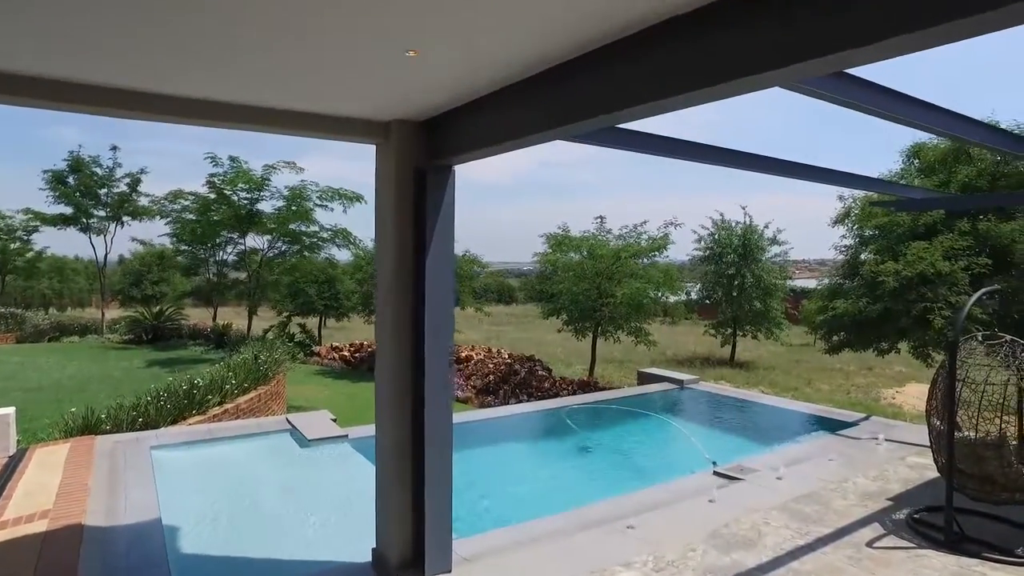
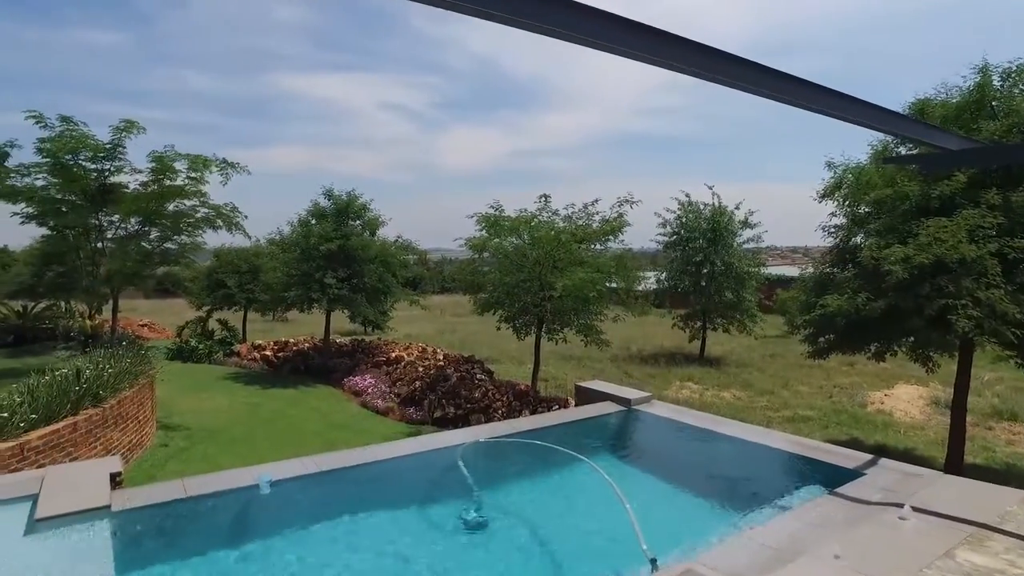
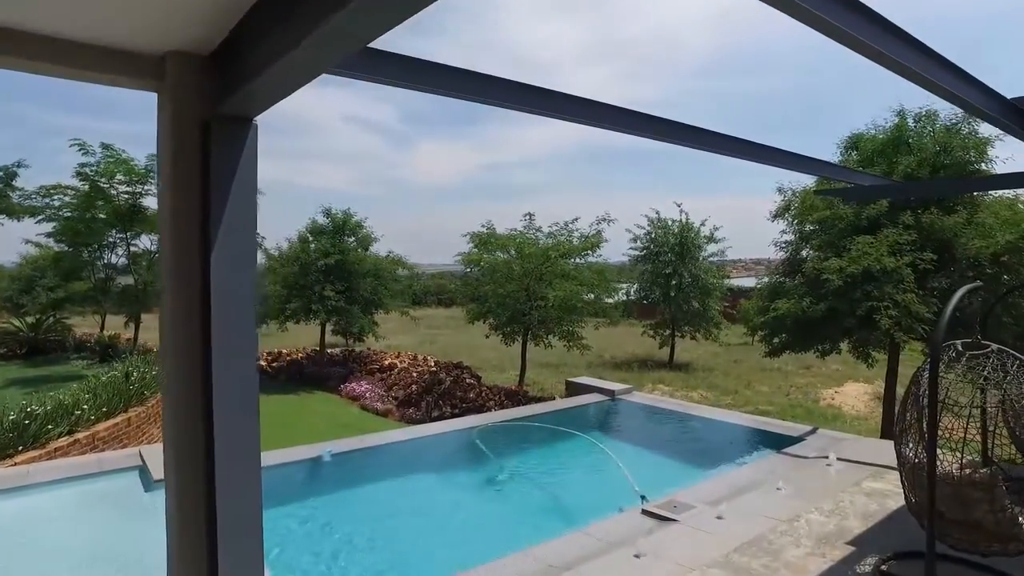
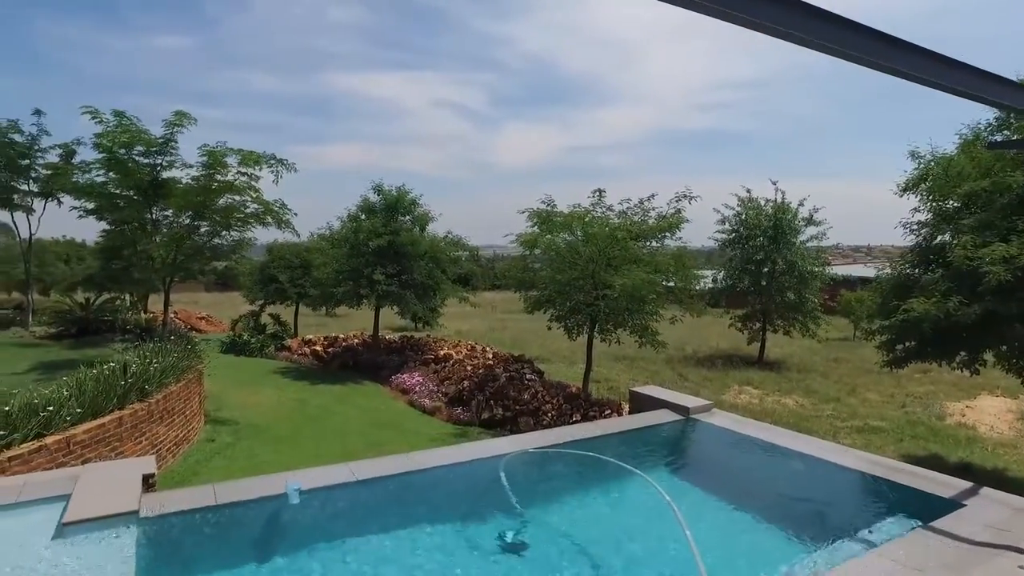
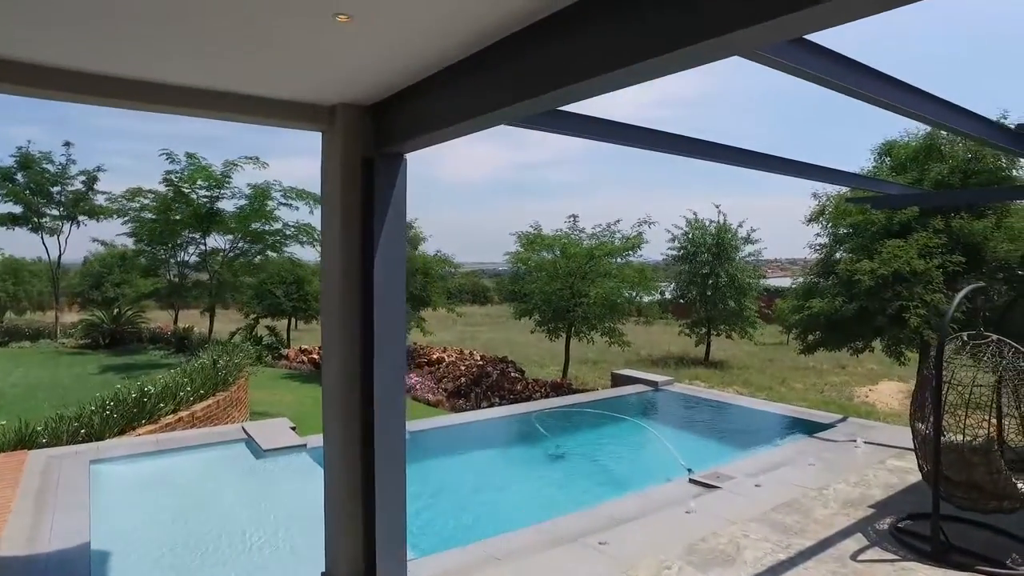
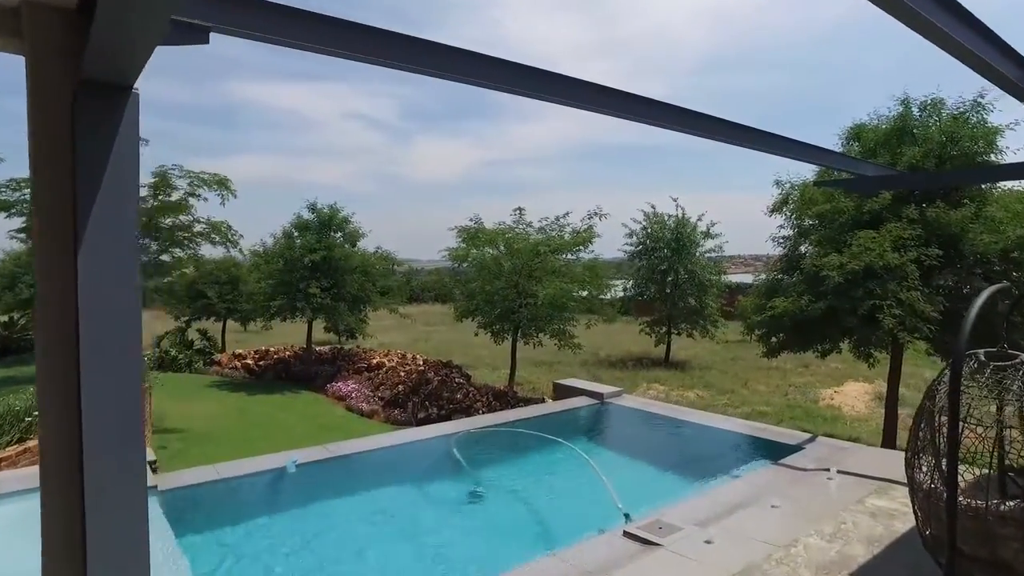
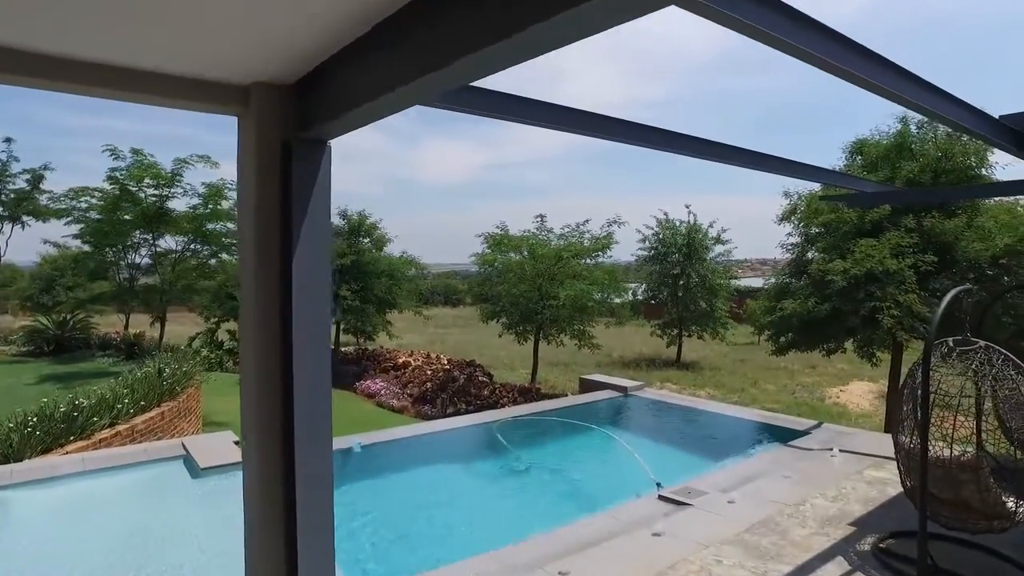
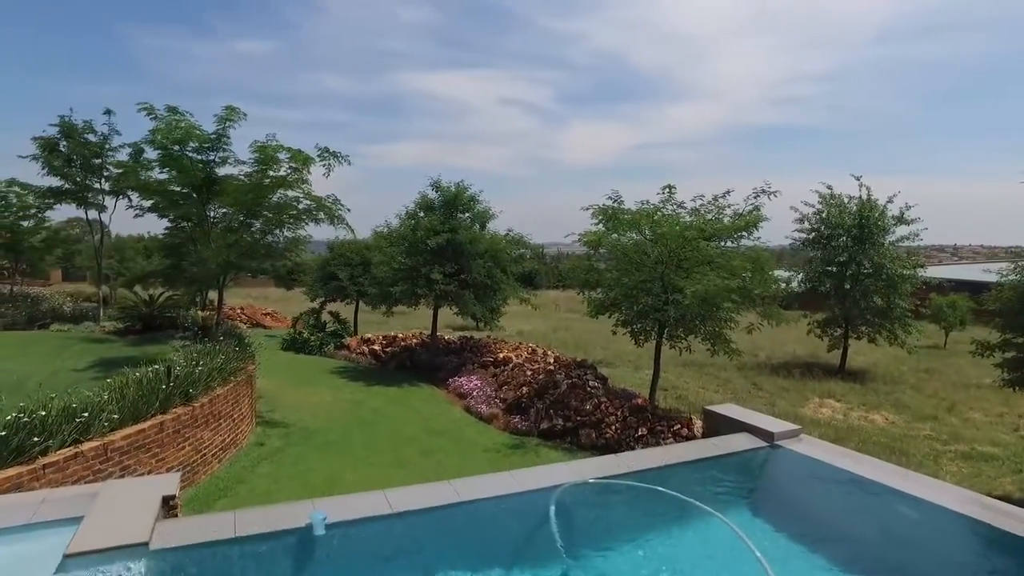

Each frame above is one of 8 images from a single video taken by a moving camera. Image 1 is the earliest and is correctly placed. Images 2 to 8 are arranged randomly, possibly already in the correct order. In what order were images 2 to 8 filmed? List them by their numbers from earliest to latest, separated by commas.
5, 7, 3, 6, 2, 4, 8
